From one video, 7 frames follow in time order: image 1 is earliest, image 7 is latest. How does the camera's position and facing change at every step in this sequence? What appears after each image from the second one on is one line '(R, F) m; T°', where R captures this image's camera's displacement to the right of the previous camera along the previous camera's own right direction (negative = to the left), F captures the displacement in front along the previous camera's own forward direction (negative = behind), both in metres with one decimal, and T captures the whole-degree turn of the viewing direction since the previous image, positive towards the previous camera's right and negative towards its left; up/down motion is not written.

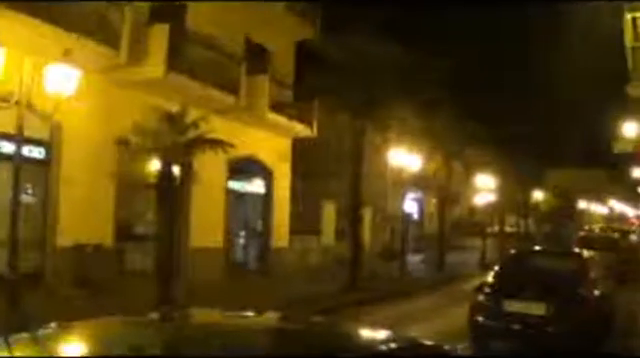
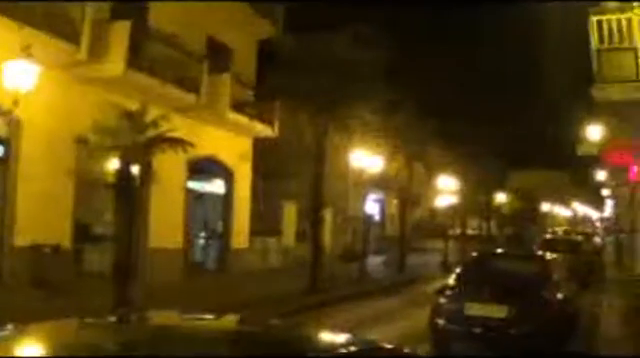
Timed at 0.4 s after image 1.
(+2.5, 0.0) m; -5°
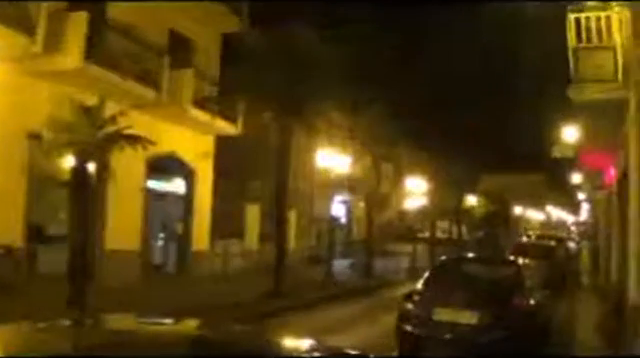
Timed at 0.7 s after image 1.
(0.0, +0.9) m; +1°
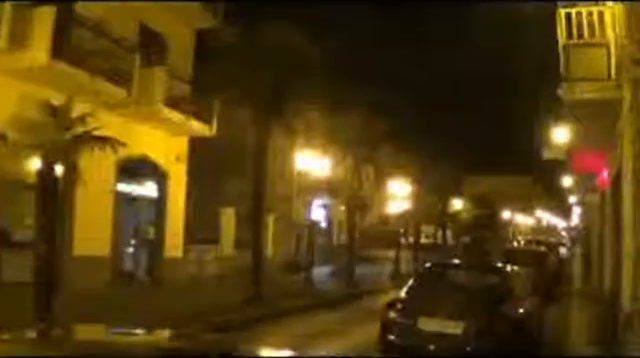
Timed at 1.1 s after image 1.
(0.0, +1.0) m; +1°
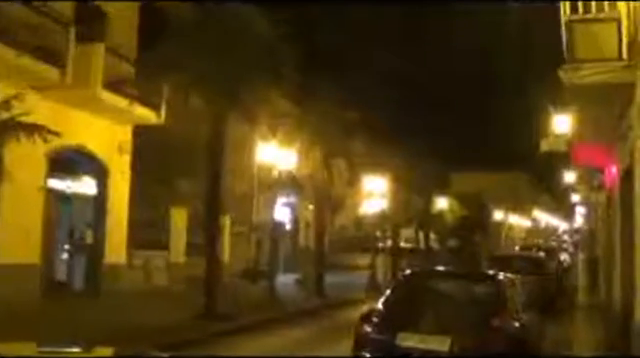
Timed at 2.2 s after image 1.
(+0.1, +2.9) m; +1°
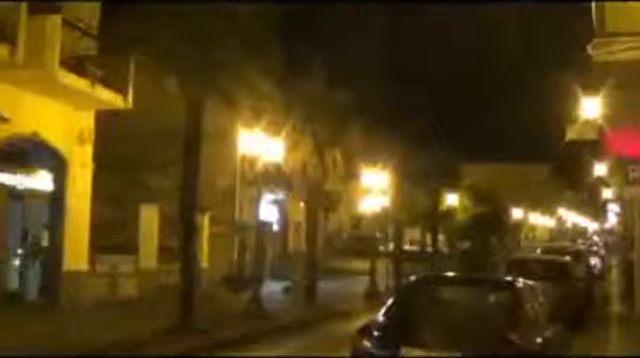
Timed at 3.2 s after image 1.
(0.0, +2.5) m; 0°
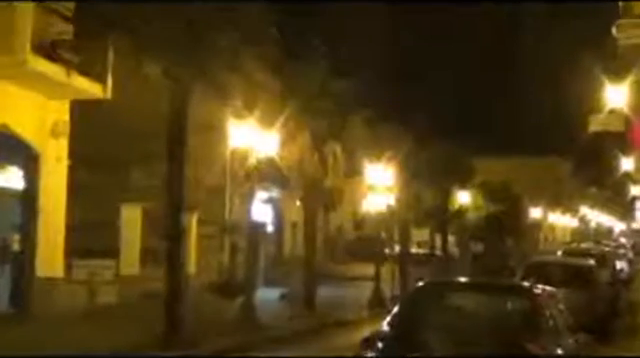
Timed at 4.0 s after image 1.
(0.0, +1.5) m; 0°
